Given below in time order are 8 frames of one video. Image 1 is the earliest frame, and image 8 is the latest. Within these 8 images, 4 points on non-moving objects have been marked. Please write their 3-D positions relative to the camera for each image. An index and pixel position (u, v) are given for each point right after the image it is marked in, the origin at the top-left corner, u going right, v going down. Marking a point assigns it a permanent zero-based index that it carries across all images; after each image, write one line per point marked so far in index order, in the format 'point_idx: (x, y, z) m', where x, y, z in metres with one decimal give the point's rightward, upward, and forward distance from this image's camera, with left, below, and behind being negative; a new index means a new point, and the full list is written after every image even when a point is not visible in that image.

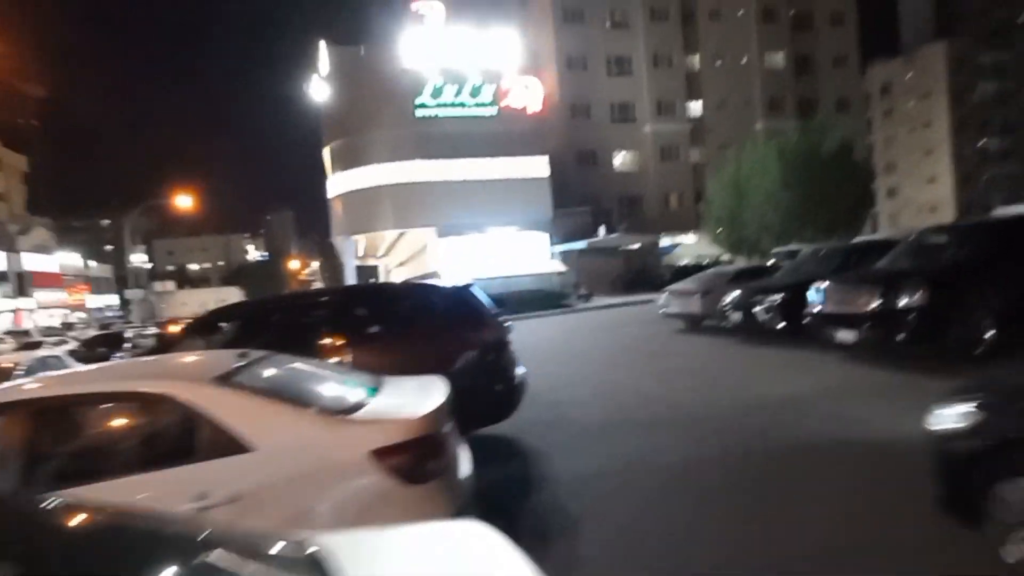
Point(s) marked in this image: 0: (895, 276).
0: (+7.1, +0.2, +8.9) m
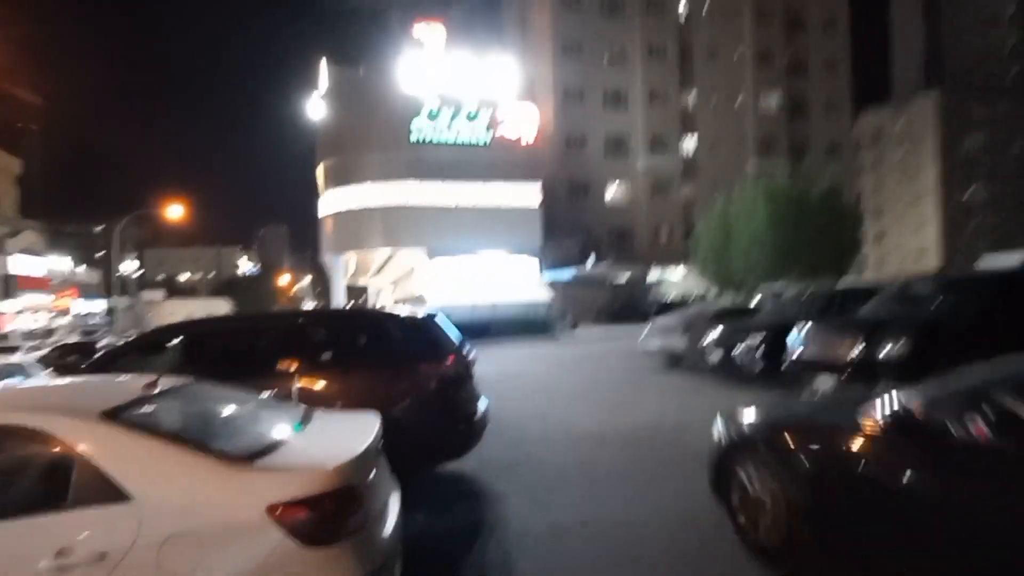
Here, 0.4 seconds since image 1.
0: (+6.7, -0.7, +8.9) m
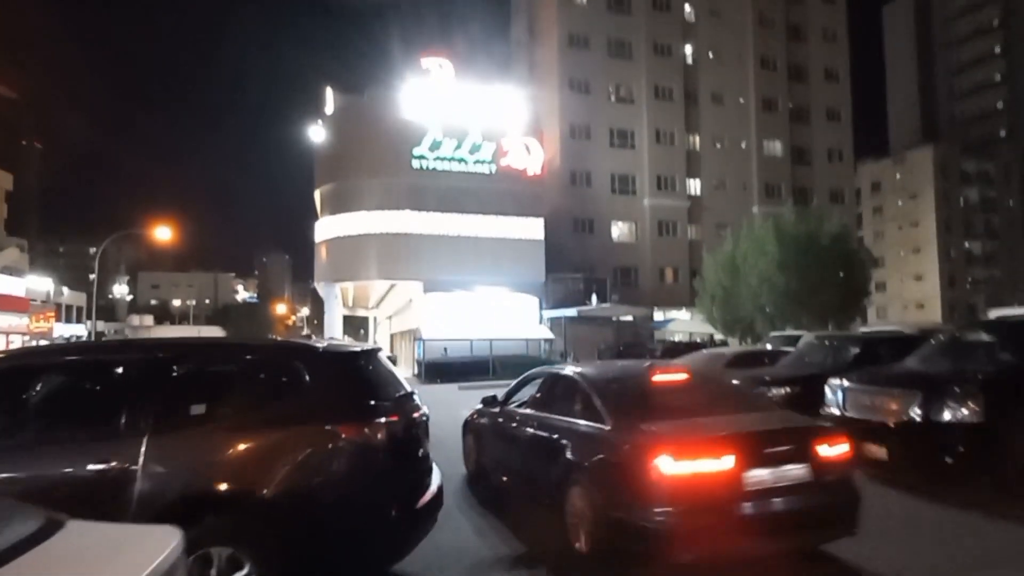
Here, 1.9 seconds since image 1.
0: (+6.5, -1.4, +7.5) m
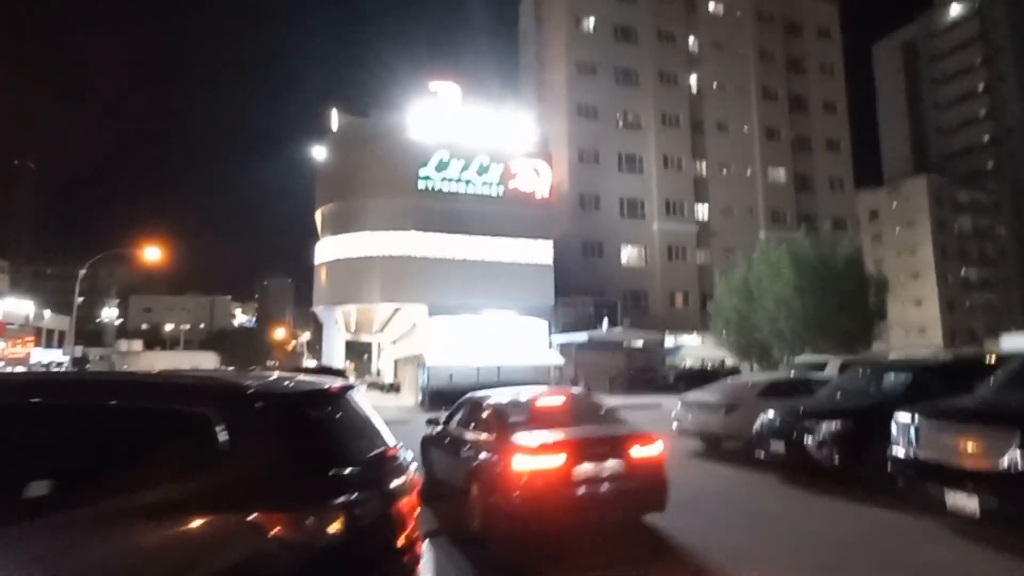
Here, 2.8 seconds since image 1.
0: (+6.7, -1.6, +6.0) m
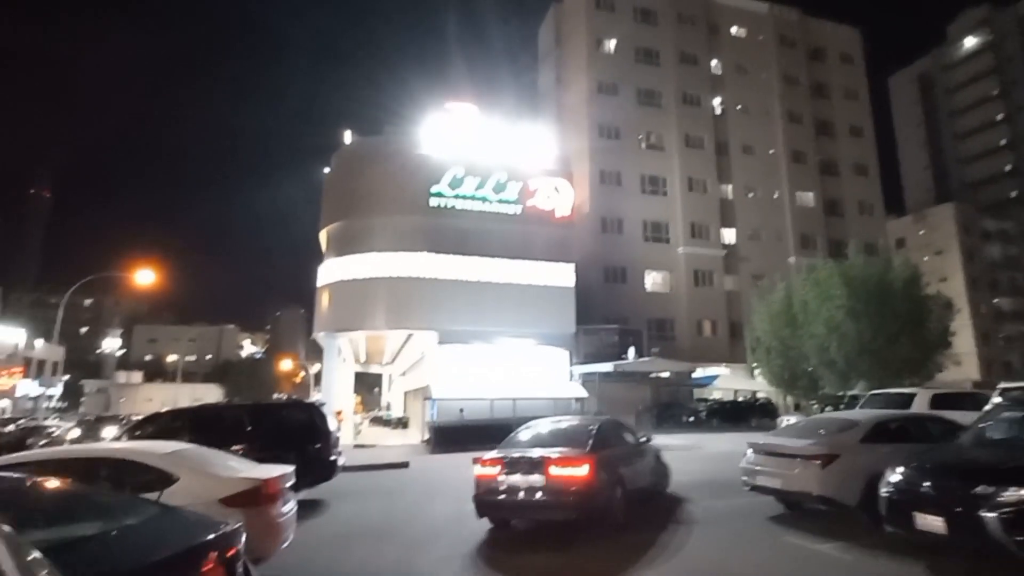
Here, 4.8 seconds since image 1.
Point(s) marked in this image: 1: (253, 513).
0: (+6.8, -1.4, +3.0) m
1: (-3.0, -2.6, +5.6) m
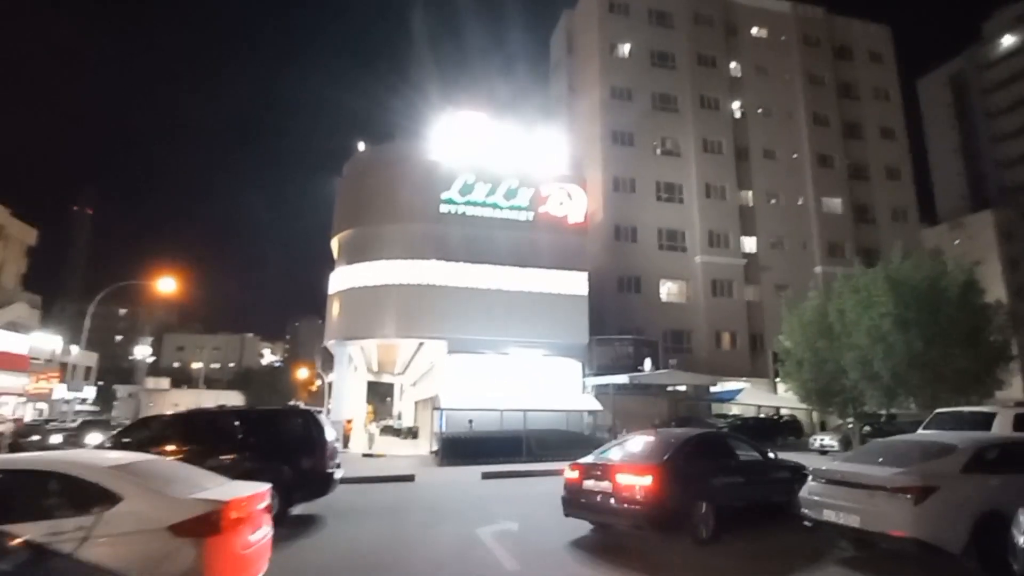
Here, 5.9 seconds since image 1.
0: (+6.9, -1.3, +1.8) m
1: (-2.9, -2.4, +4.6) m
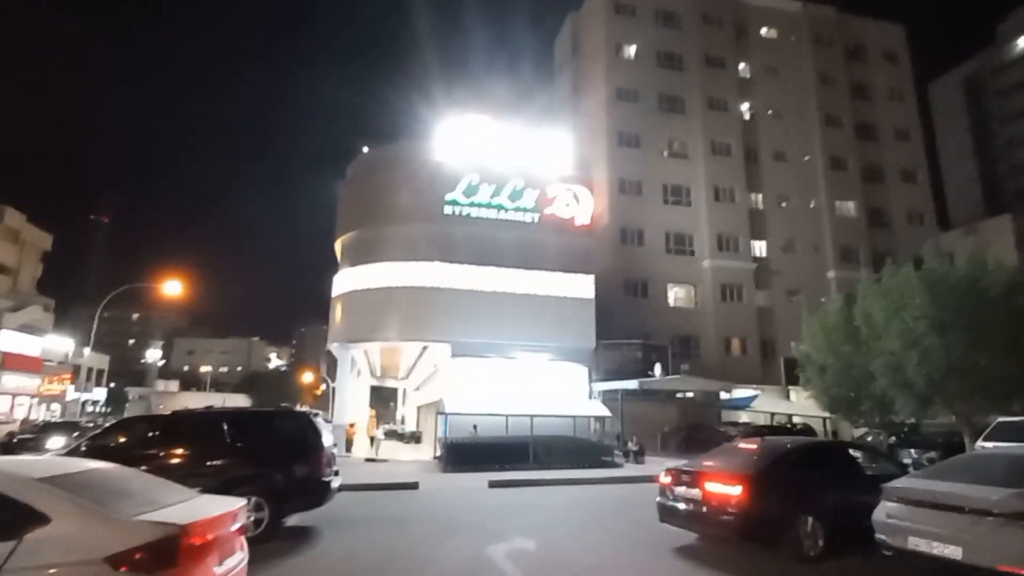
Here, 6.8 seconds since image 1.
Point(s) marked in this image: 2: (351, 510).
0: (+7.2, -1.0, +0.9) m
1: (-2.6, -2.2, +3.7) m
2: (-4.0, -5.5, +11.8) m
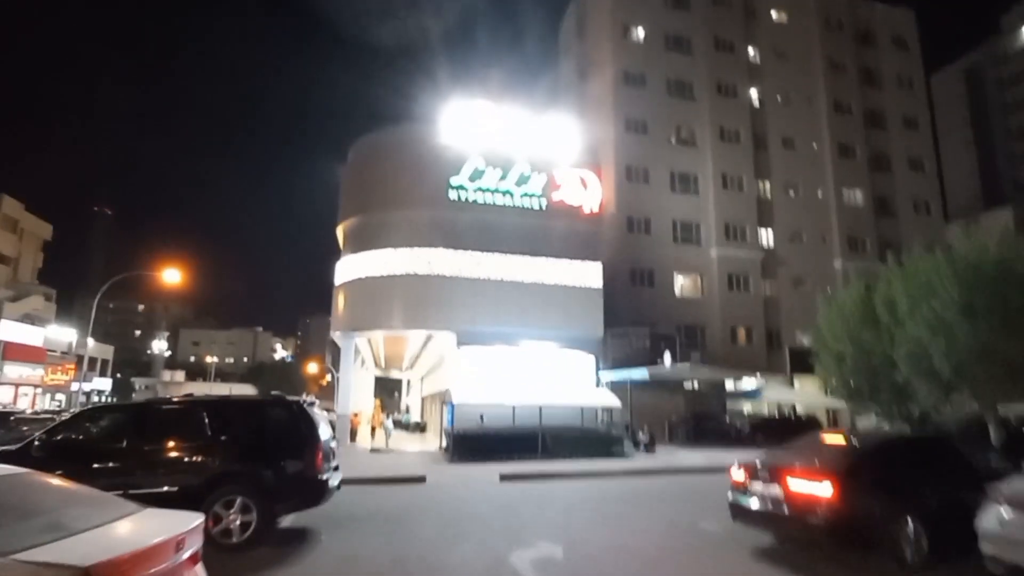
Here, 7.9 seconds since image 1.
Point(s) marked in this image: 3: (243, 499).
0: (+7.5, -0.8, 0.0) m
1: (-2.3, -1.9, +2.8) m
2: (-3.6, -5.1, +11.1) m
3: (-4.5, -3.6, +8.3) m
